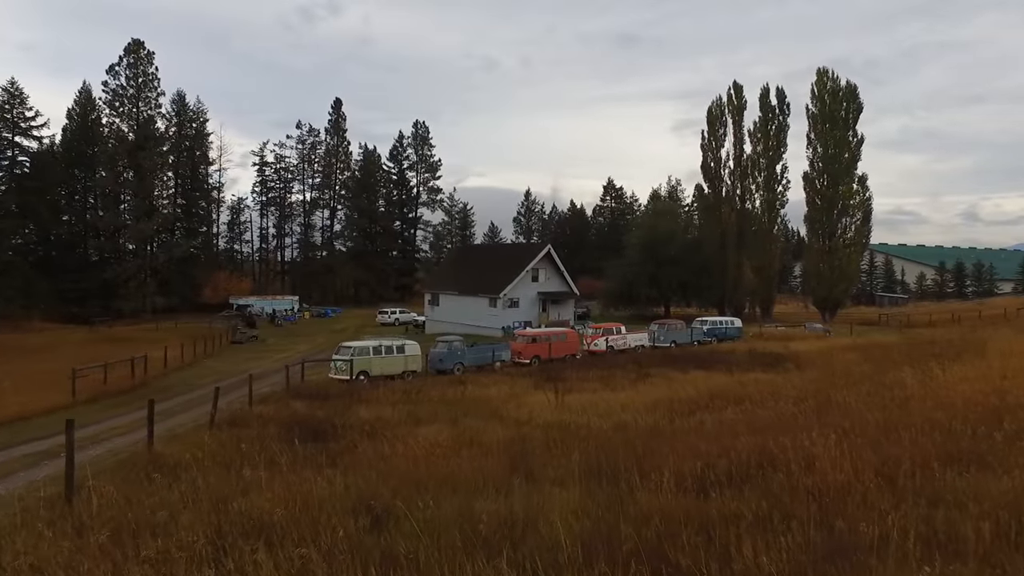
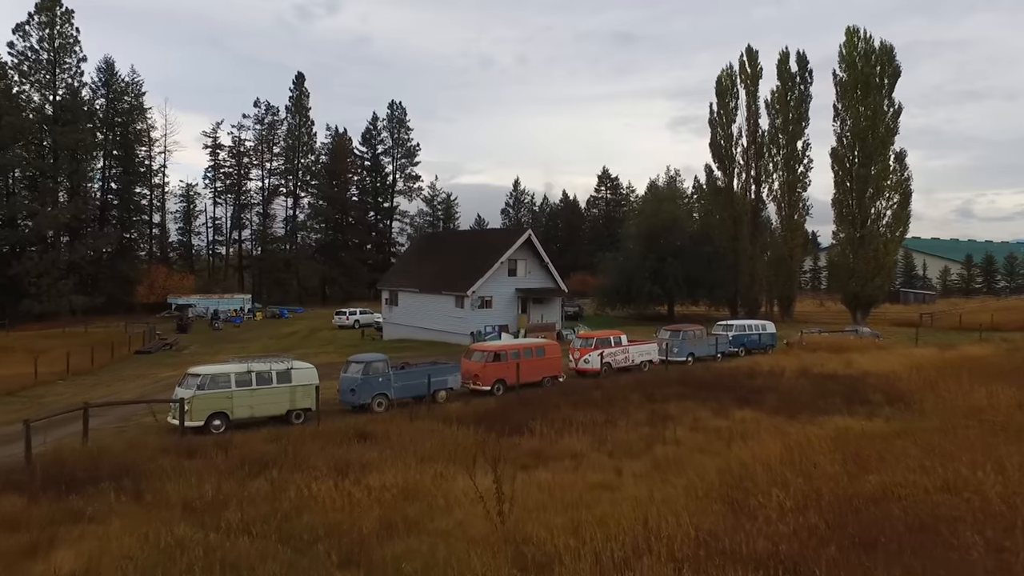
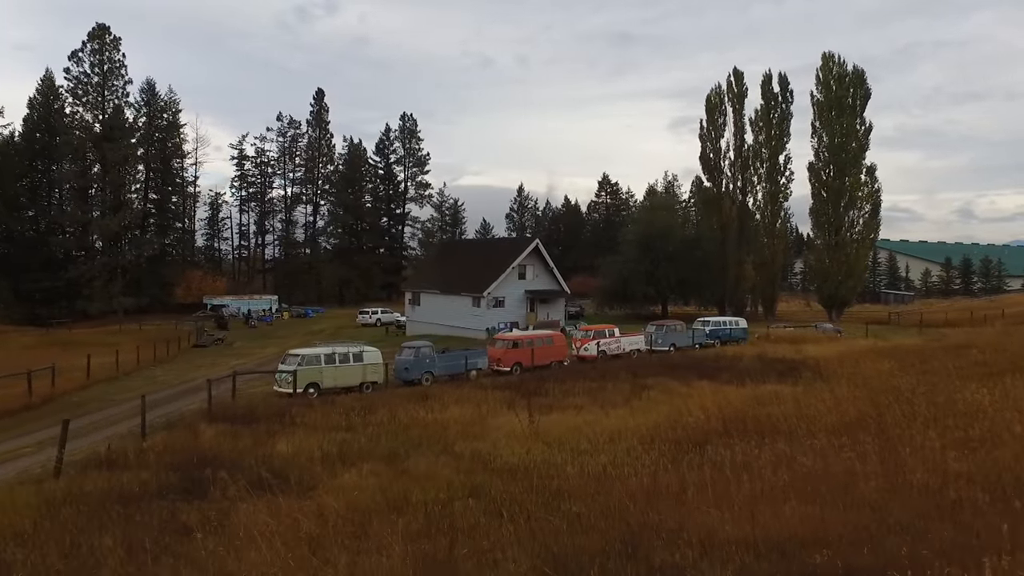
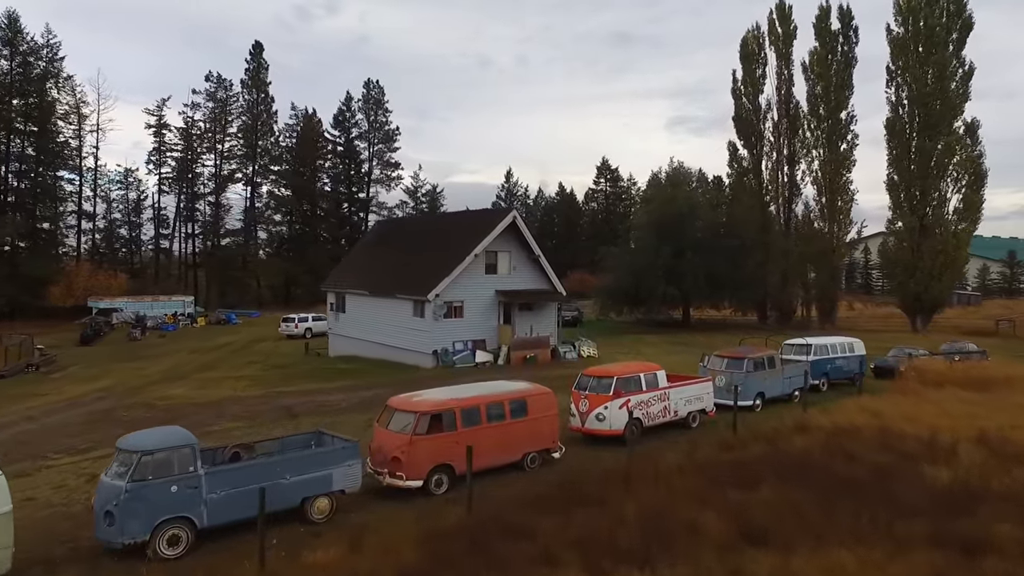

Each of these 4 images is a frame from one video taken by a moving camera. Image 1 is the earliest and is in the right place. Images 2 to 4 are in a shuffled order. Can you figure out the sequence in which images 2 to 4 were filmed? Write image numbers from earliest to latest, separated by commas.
3, 2, 4
